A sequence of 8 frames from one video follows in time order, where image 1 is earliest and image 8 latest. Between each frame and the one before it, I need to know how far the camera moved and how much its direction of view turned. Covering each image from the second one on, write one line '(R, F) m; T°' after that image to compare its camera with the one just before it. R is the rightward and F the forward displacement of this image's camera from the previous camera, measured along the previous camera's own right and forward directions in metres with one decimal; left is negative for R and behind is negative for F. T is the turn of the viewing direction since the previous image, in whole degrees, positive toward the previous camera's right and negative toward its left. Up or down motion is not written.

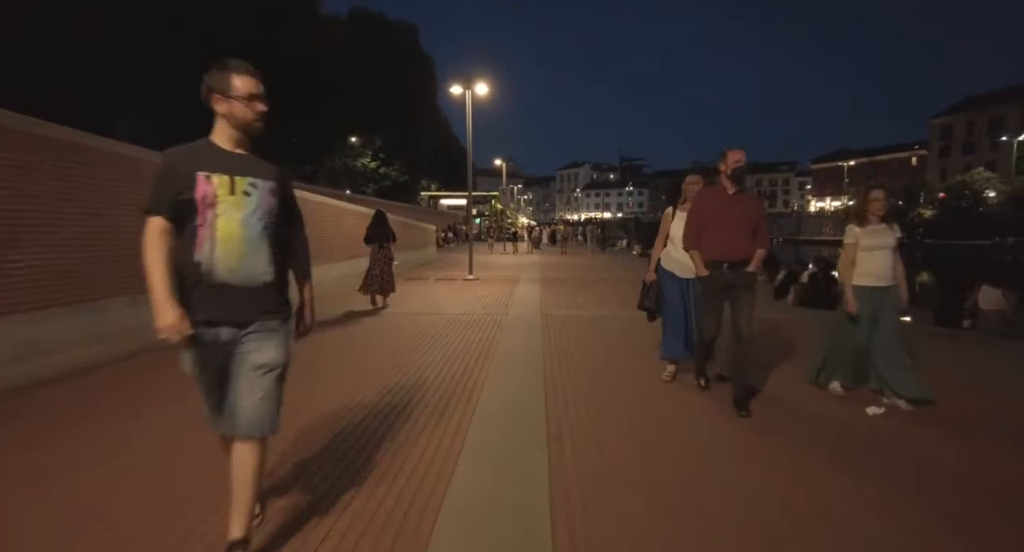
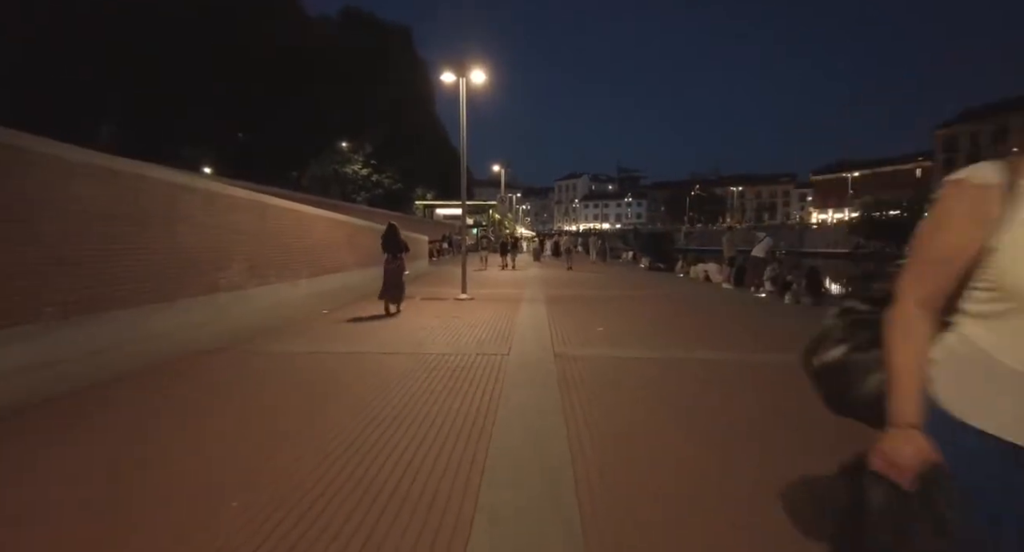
(-0.1, +2.0) m; 0°
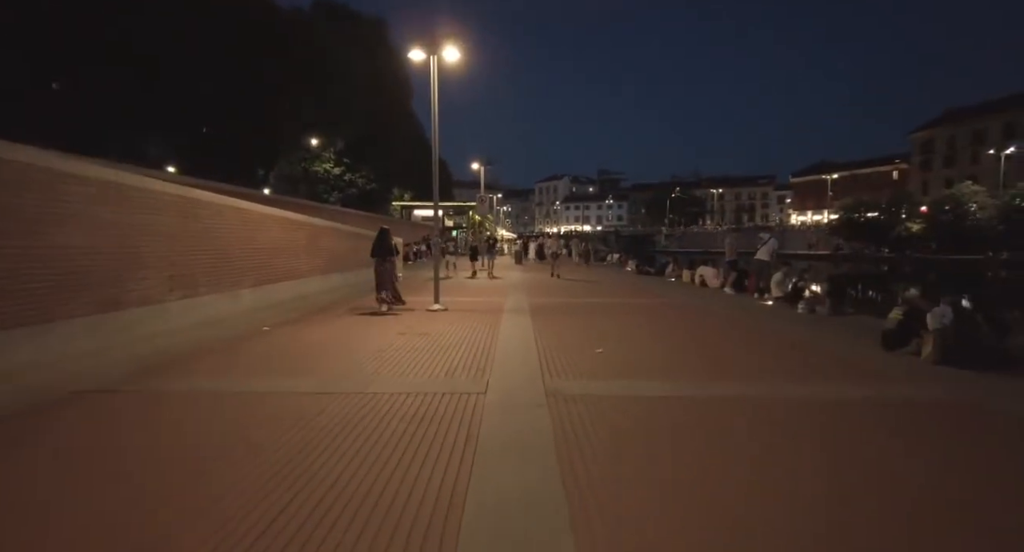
(0.0, +1.5) m; +2°
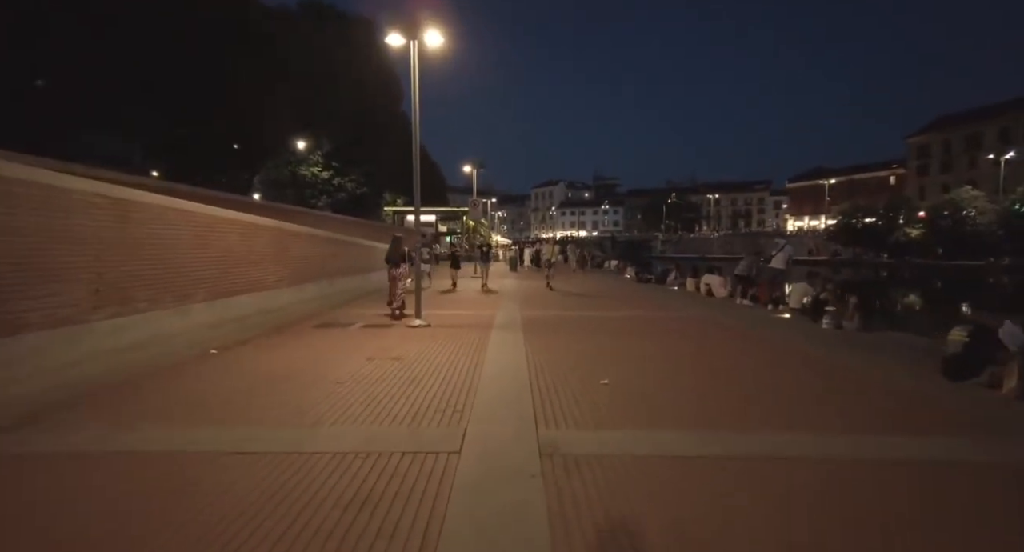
(+0.1, +1.1) m; +1°
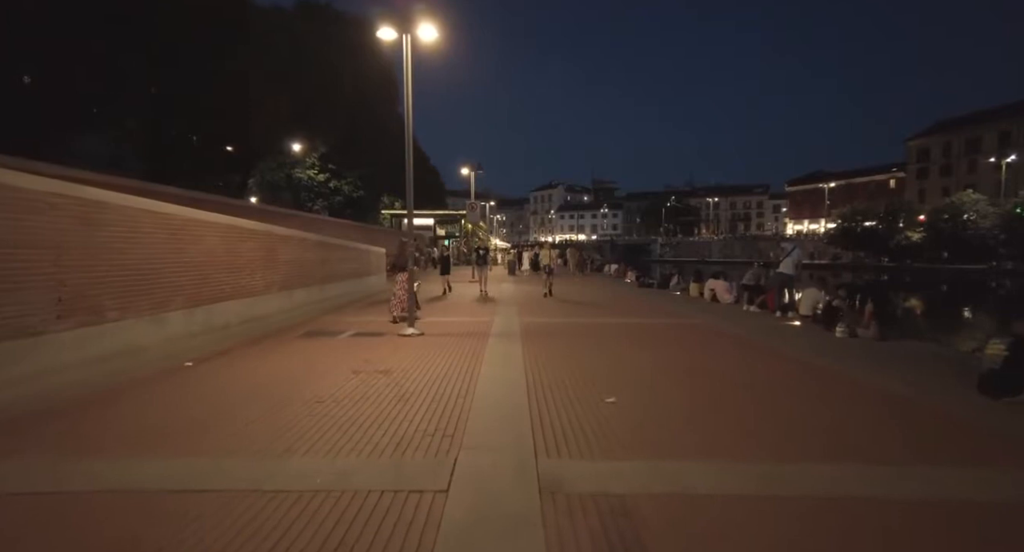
(0.0, +0.5) m; 0°
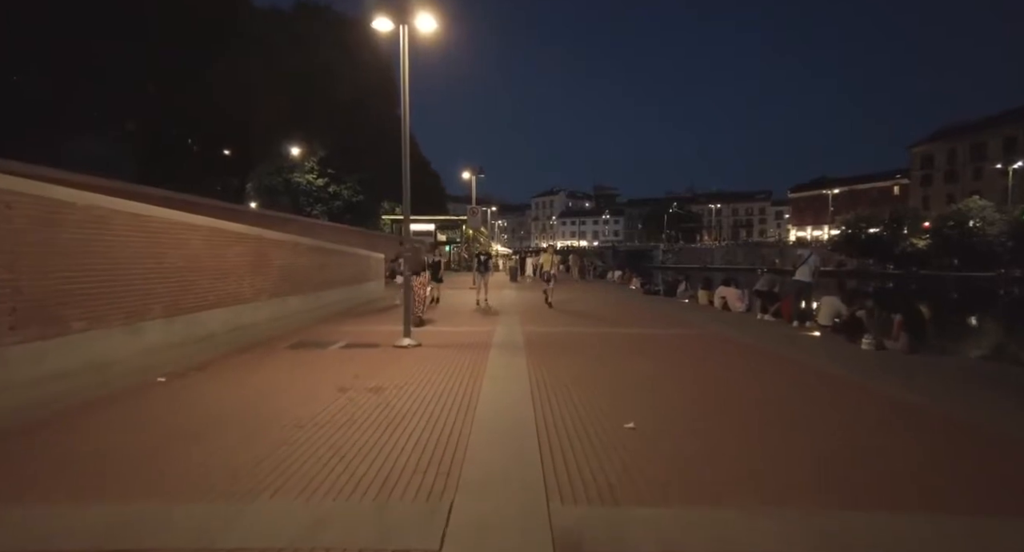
(0.0, +0.6) m; 0°
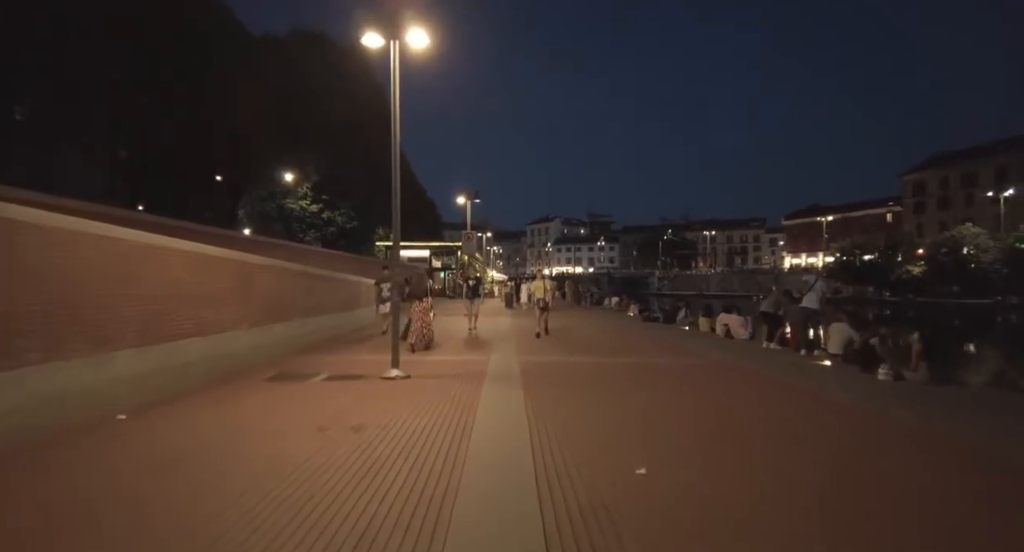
(0.0, +0.5) m; +1°
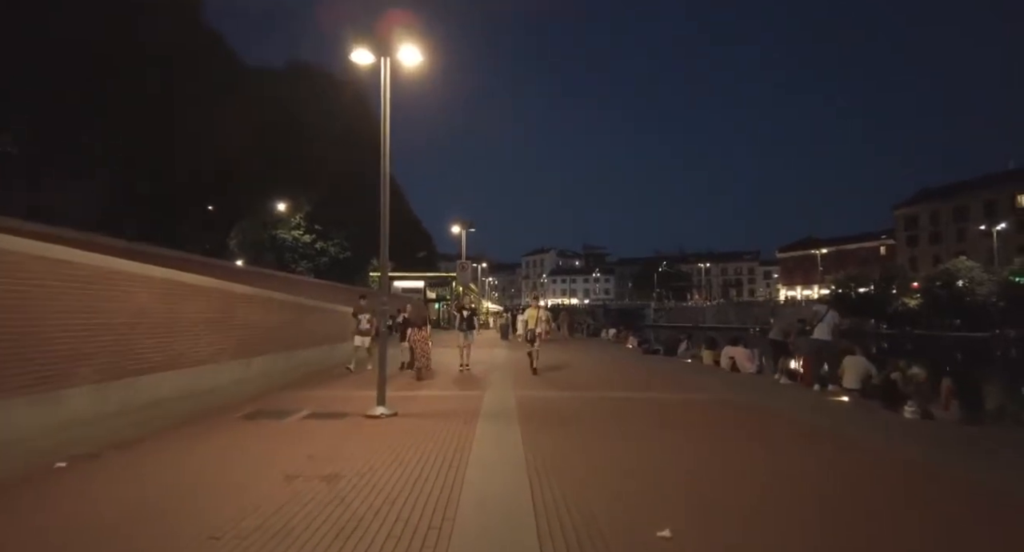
(0.0, +0.5) m; +1°
